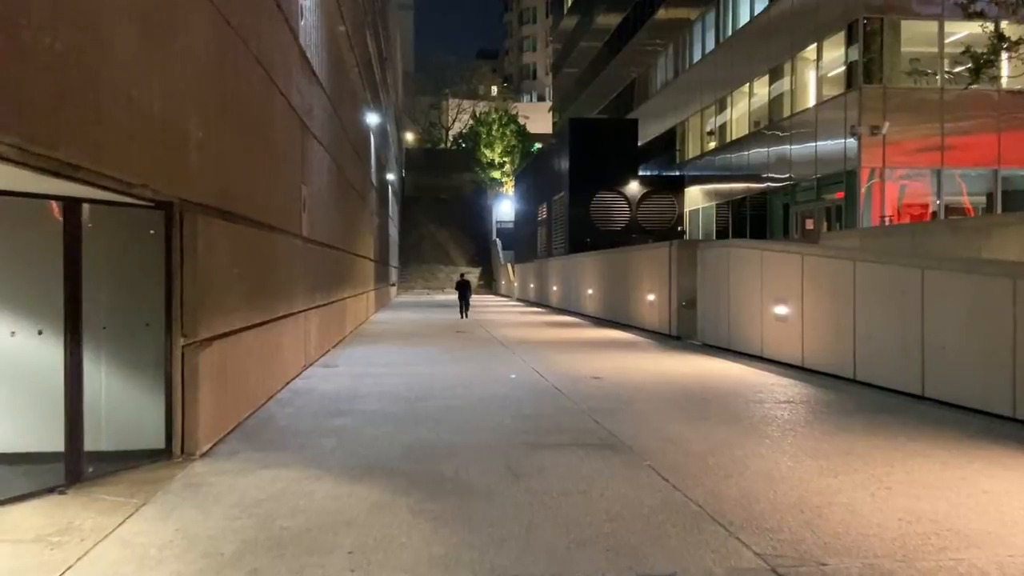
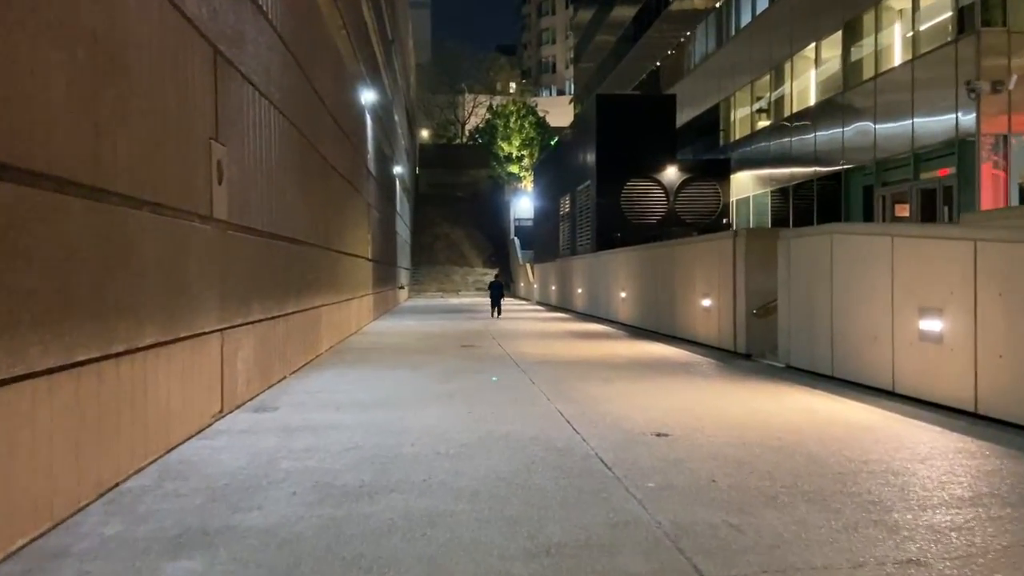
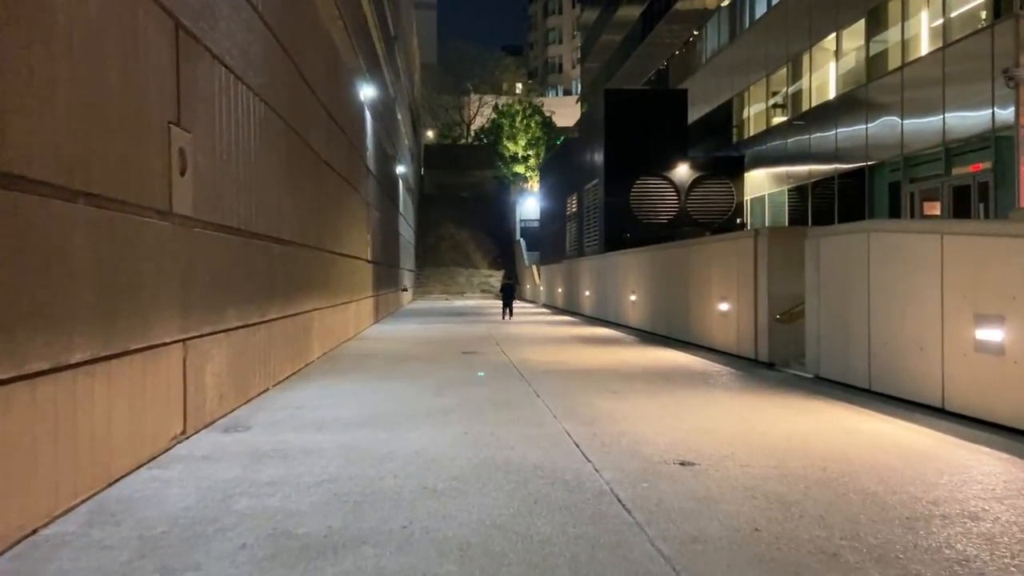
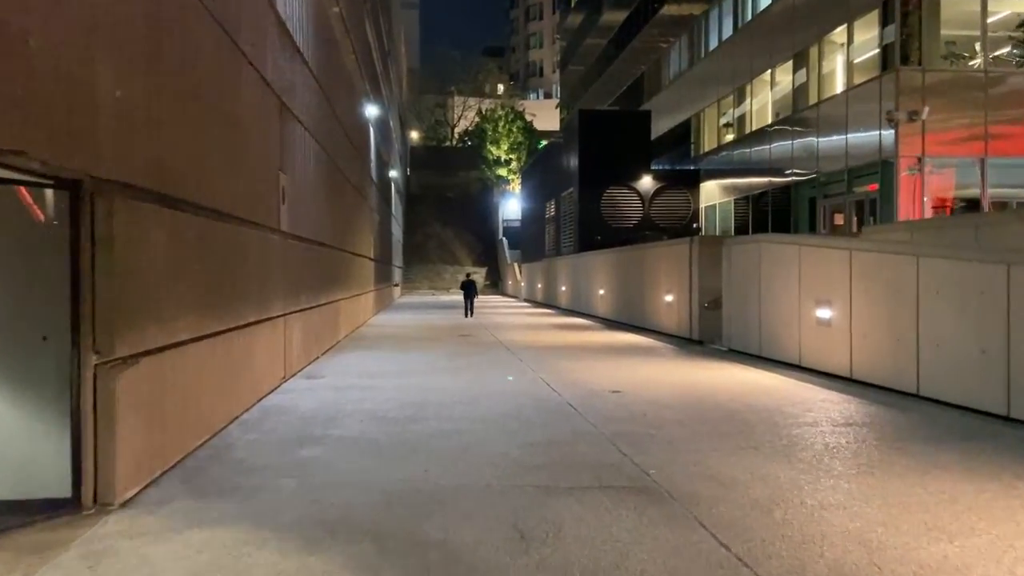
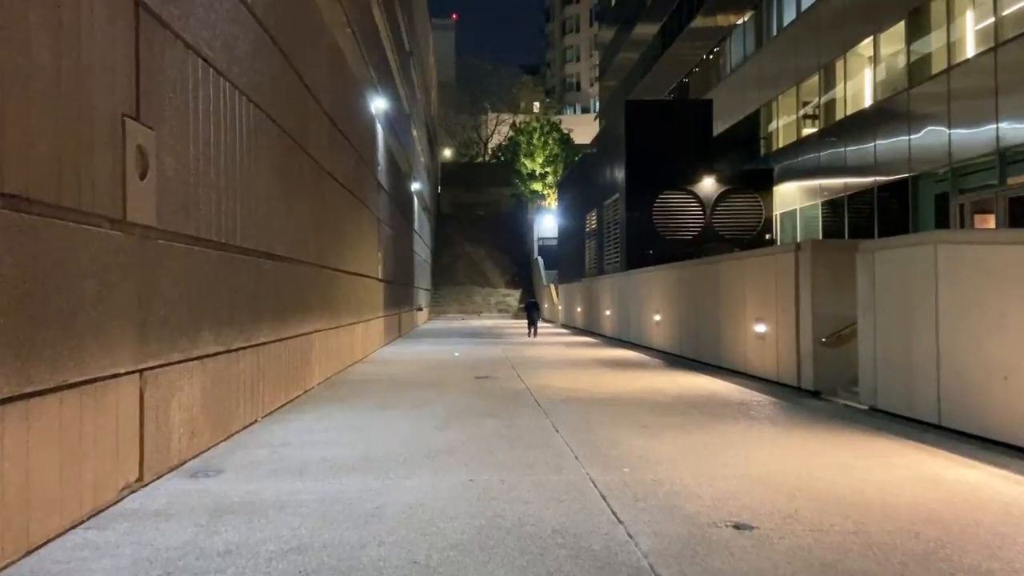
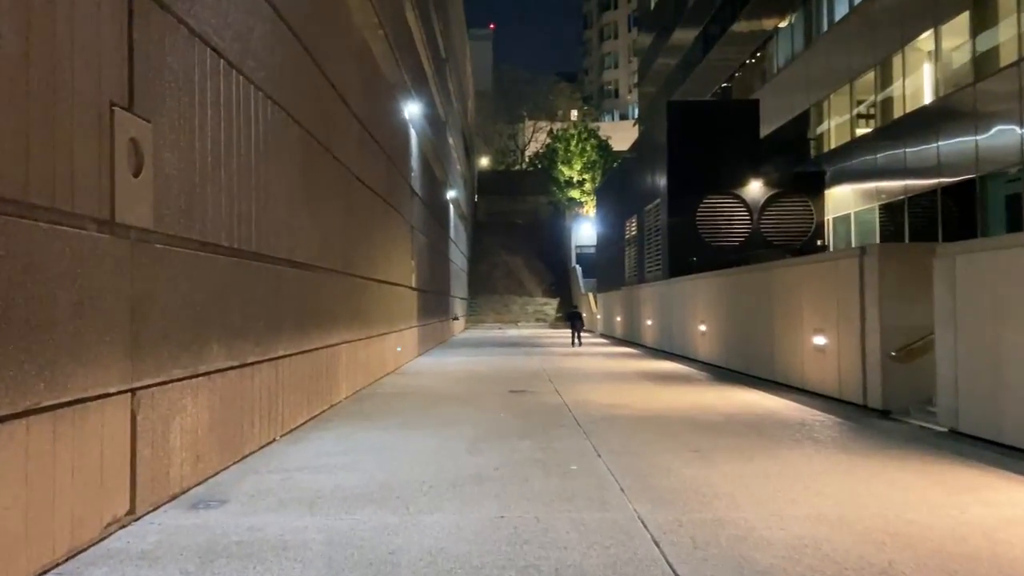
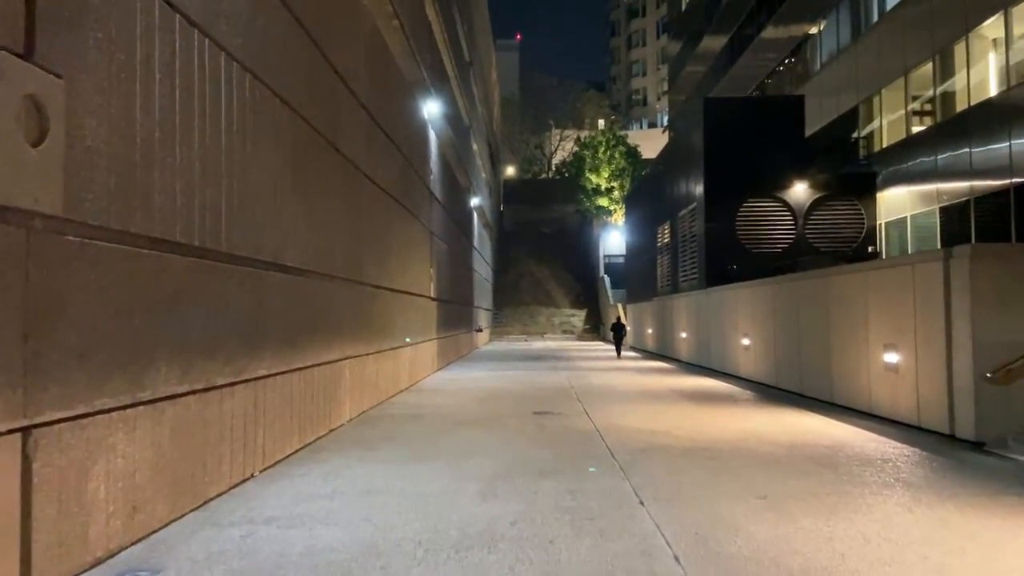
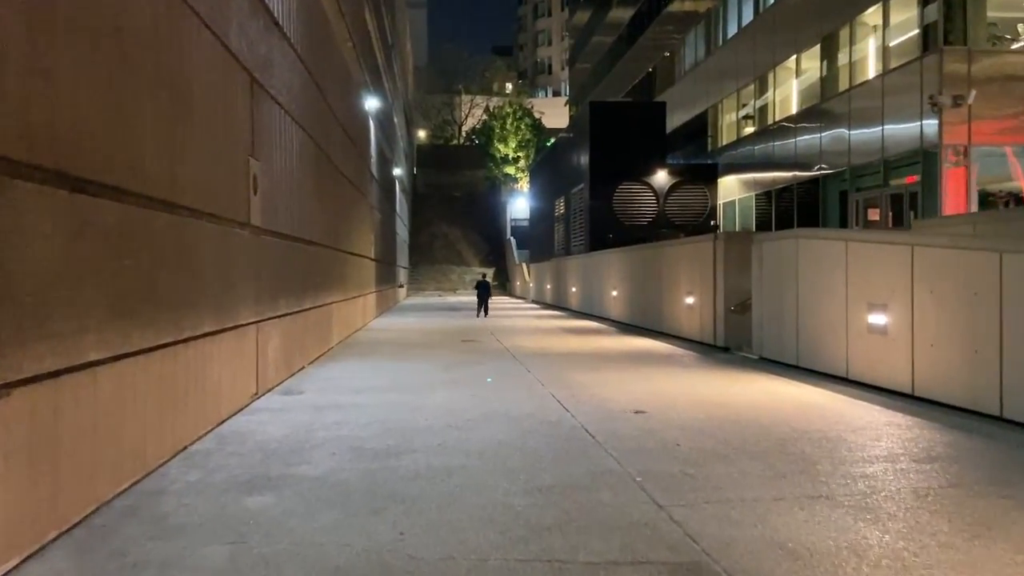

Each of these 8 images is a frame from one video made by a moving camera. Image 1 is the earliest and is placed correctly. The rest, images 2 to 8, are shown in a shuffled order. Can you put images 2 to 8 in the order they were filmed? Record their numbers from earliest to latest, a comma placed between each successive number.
4, 8, 2, 3, 5, 6, 7
